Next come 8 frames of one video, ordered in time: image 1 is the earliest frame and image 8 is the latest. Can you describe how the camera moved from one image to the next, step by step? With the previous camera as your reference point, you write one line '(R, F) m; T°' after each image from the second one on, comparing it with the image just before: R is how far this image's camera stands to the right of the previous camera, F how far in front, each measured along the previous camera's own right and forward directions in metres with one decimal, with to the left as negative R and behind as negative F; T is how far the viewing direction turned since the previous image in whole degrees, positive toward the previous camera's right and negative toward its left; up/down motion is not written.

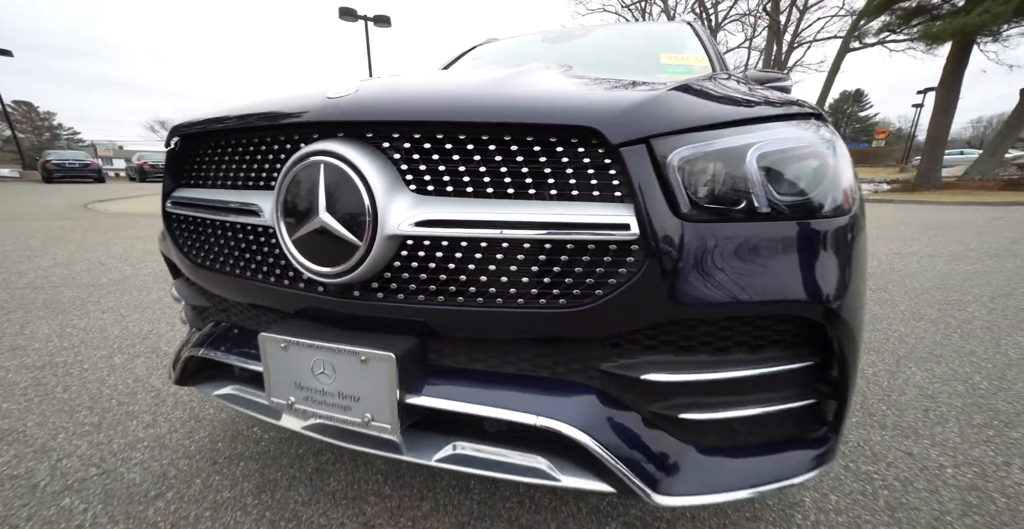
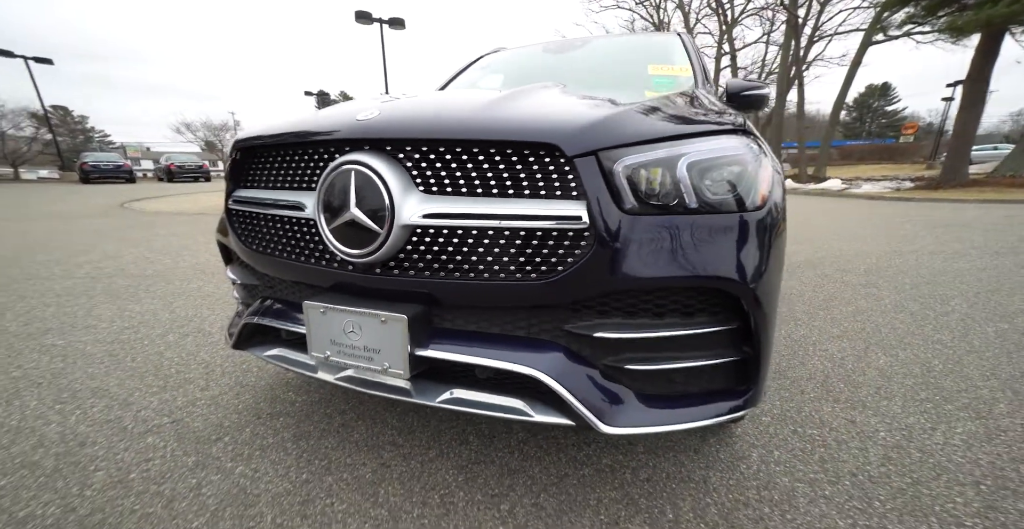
(+0.1, -0.3) m; -2°
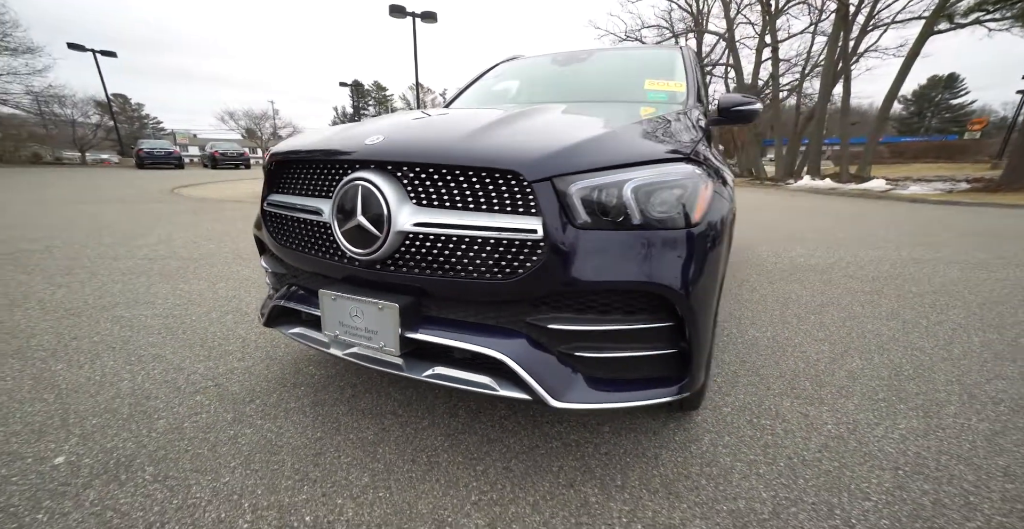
(+0.2, -0.2) m; -3°
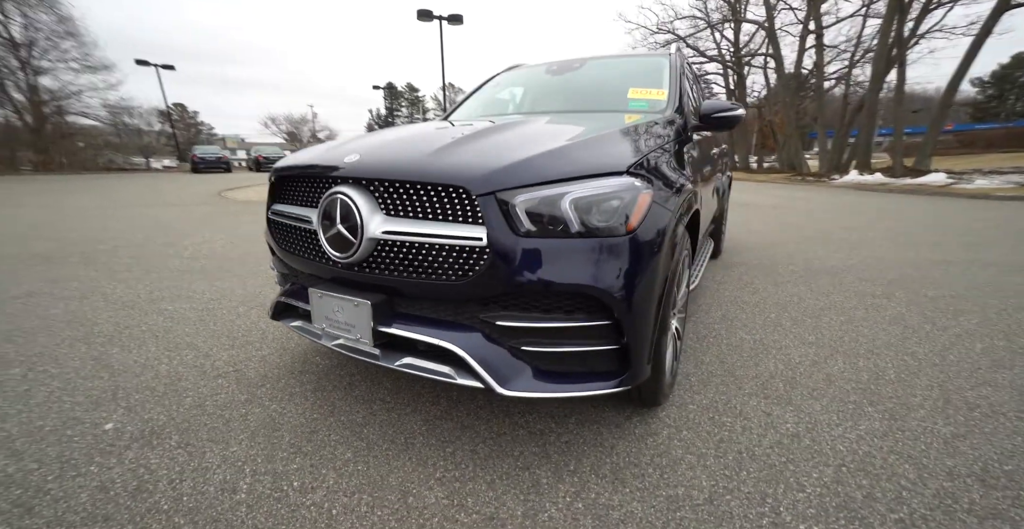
(+0.3, -0.2) m; -4°
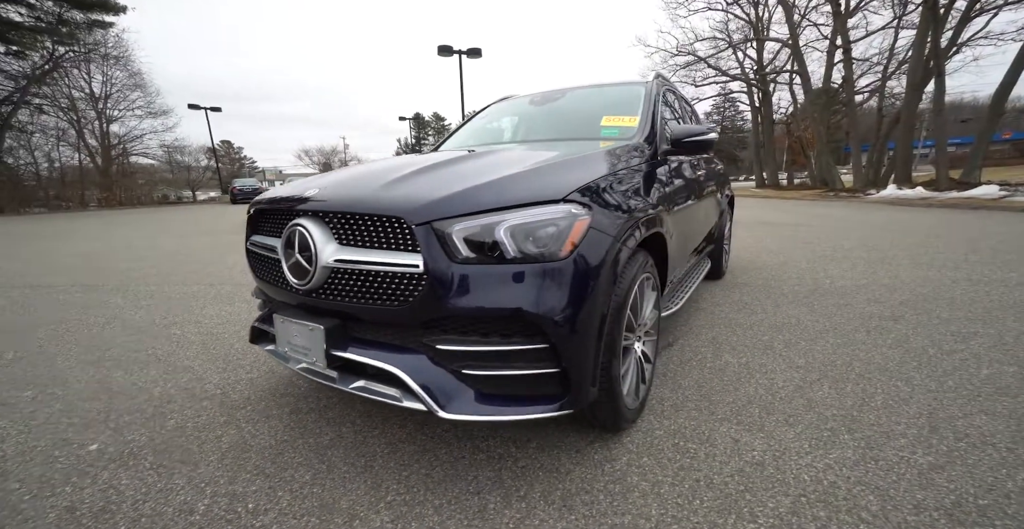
(+0.3, 0.0) m; -4°
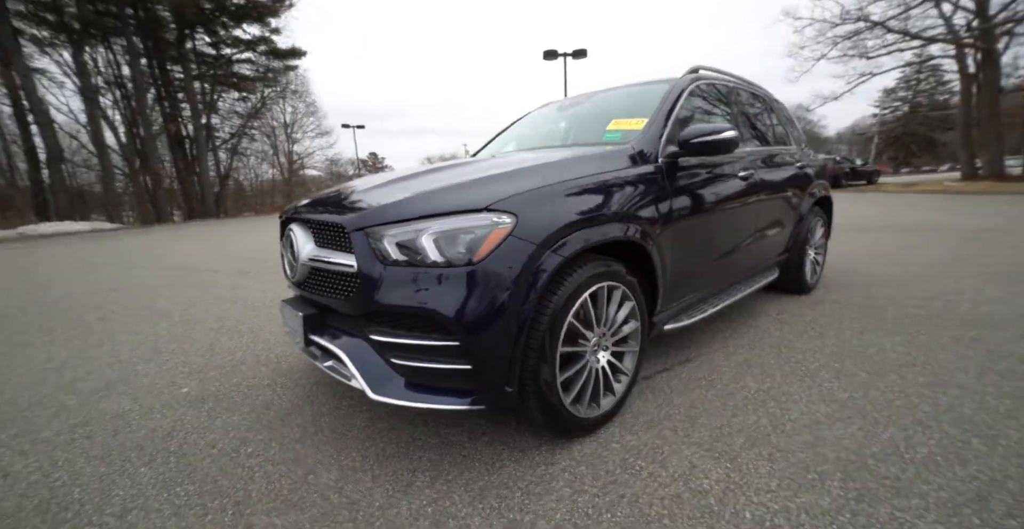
(+0.8, 0.0) m; -17°
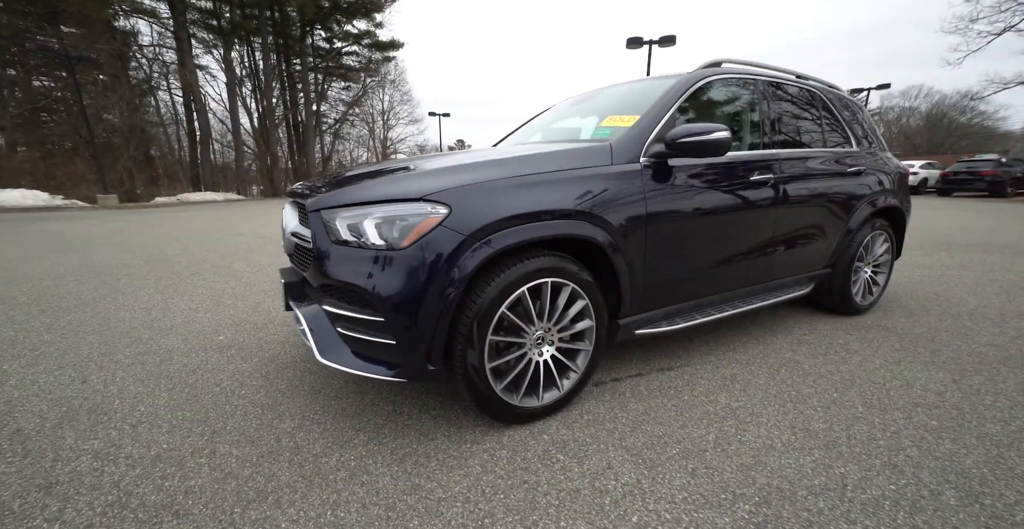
(+0.6, 0.0) m; -11°
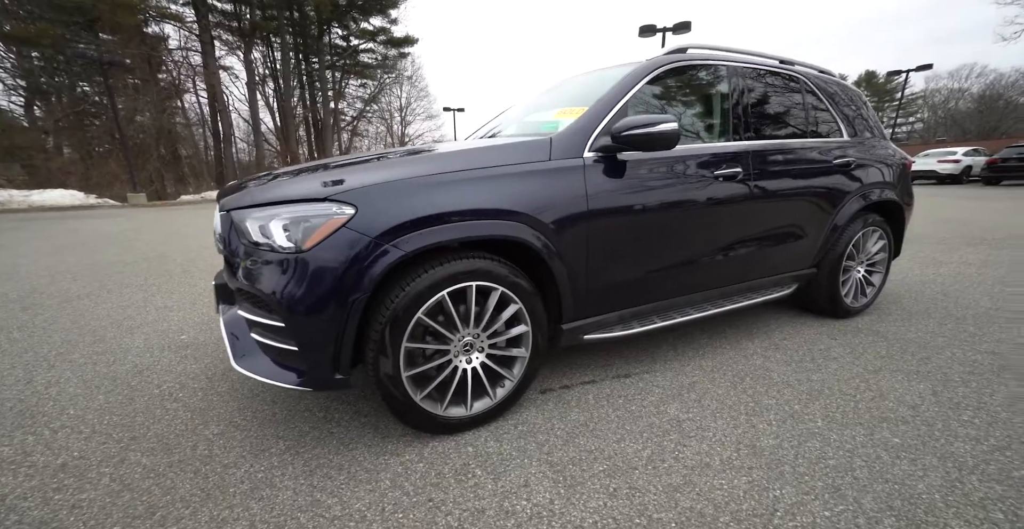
(+0.4, +0.1) m; -3°
